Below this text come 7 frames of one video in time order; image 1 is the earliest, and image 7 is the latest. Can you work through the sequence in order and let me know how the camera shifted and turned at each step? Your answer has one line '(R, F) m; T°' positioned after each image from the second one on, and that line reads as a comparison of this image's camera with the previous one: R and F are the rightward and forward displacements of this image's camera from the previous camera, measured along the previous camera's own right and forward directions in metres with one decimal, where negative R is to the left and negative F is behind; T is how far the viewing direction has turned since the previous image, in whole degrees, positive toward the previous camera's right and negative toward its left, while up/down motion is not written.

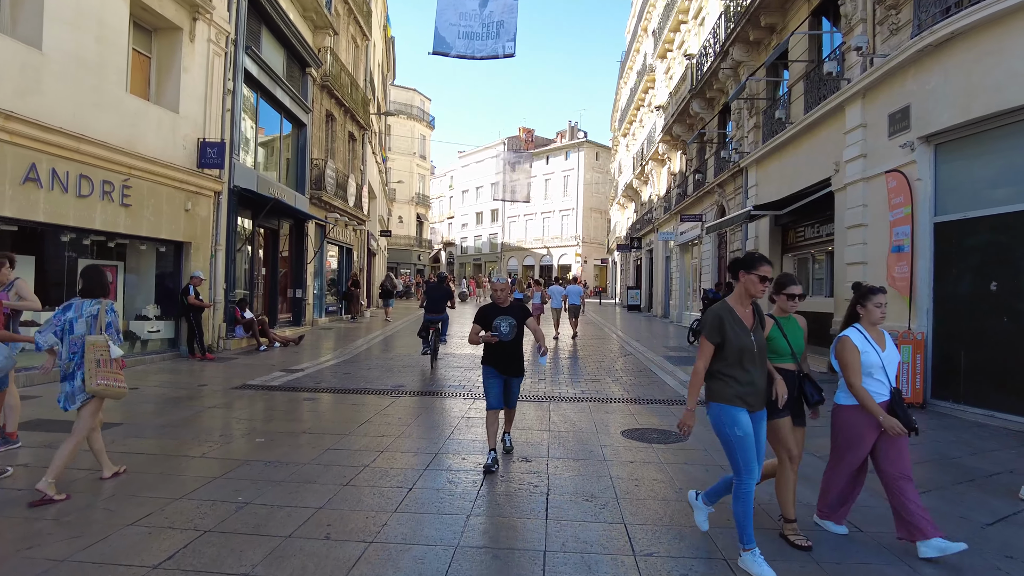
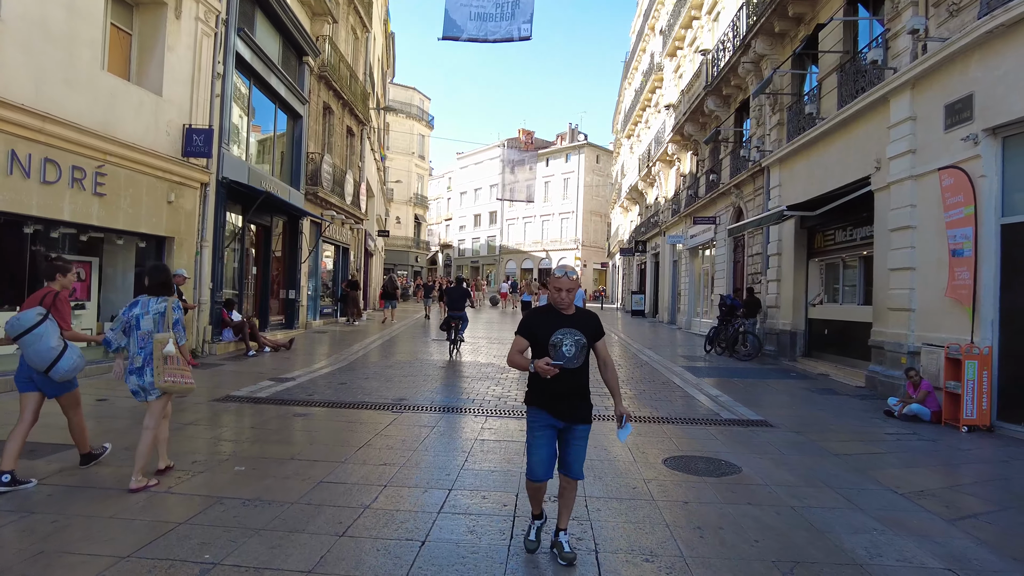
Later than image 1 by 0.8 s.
(-0.3, +0.9) m; 0°
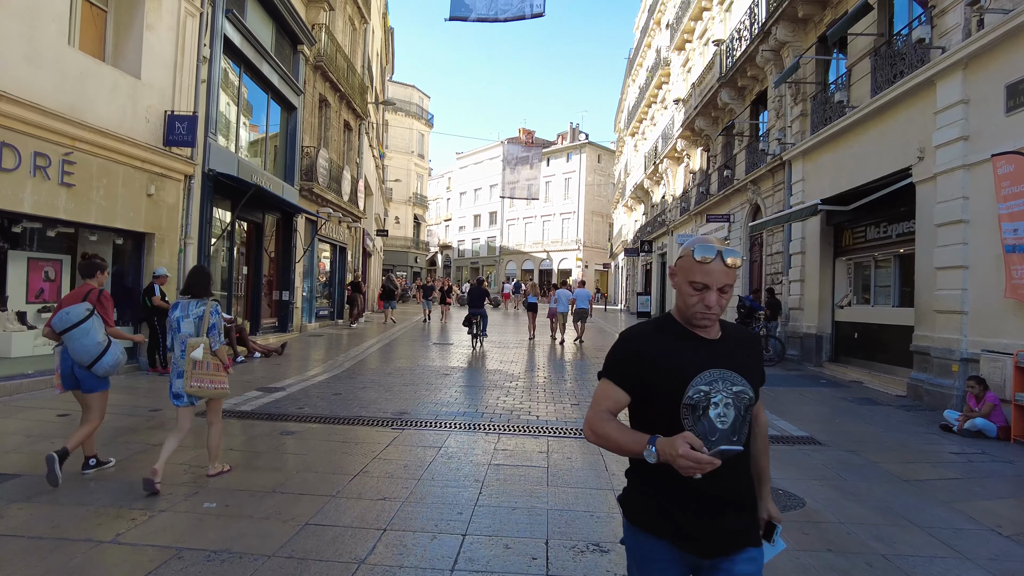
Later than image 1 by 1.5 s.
(-0.2, +0.8) m; 0°
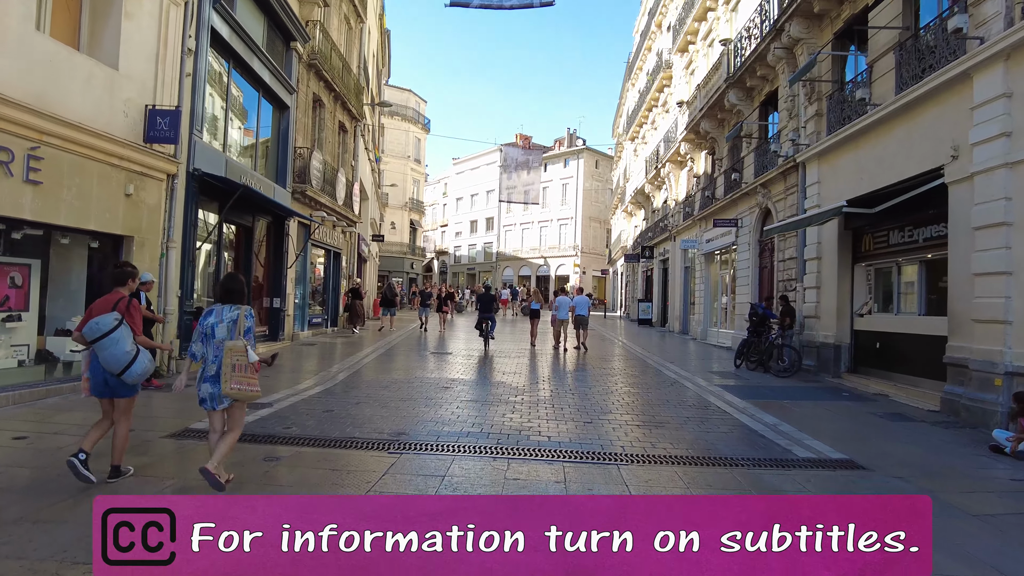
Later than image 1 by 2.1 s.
(-0.1, +0.6) m; 0°
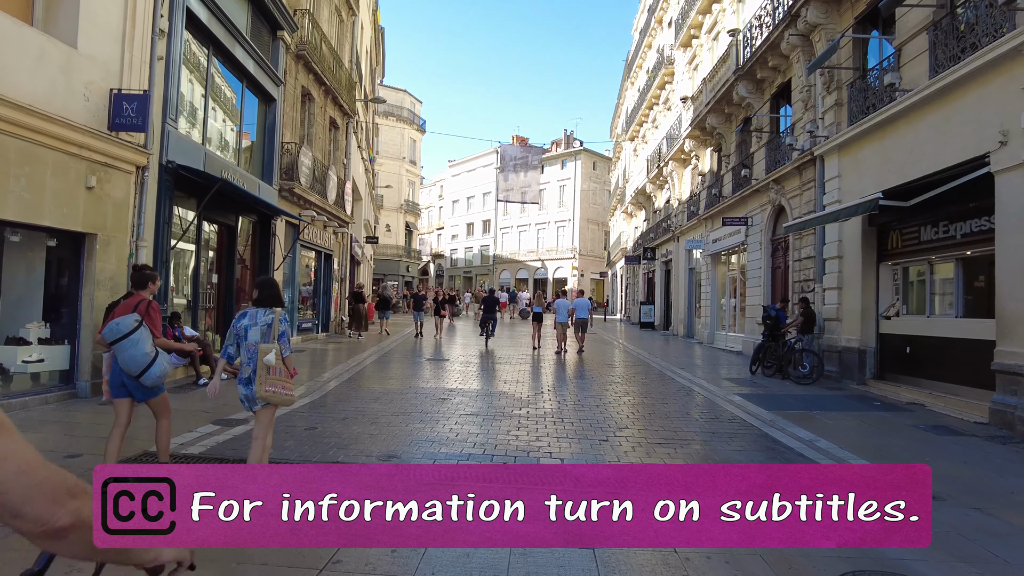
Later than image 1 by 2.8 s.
(-0.1, +0.8) m; 0°
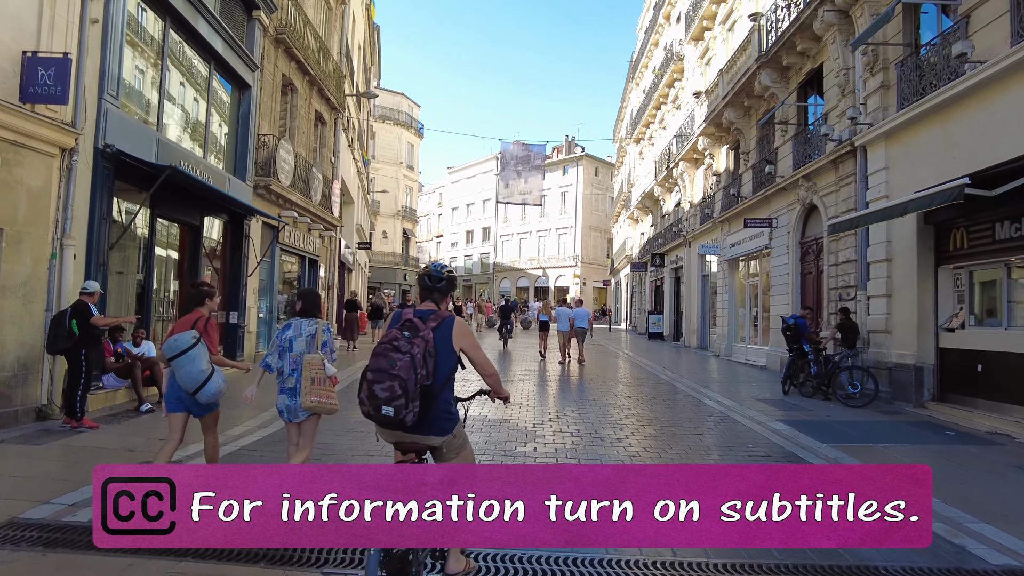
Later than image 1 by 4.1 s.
(0.0, +1.4) m; 0°
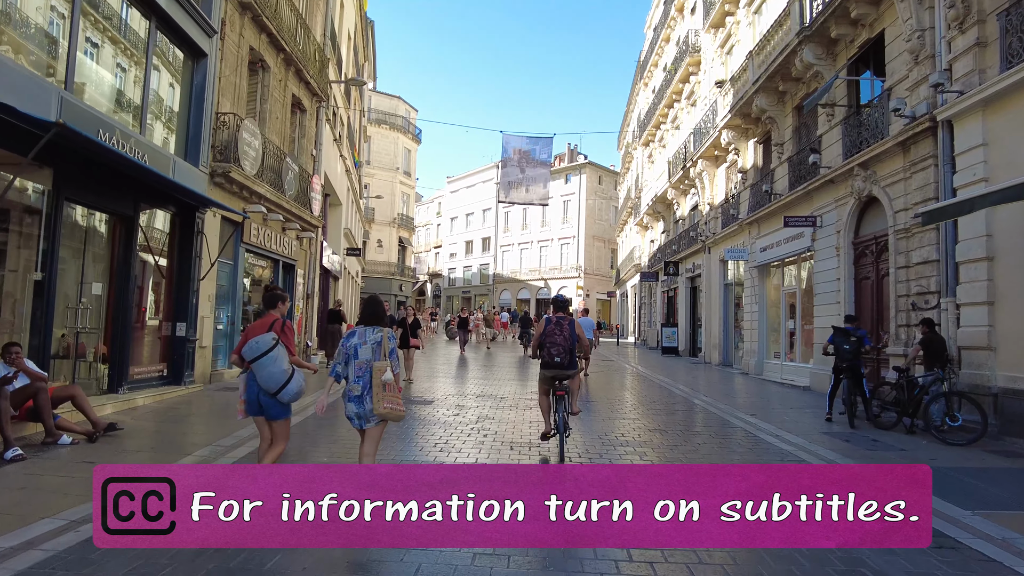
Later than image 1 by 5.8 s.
(-0.1, +2.0) m; 0°
